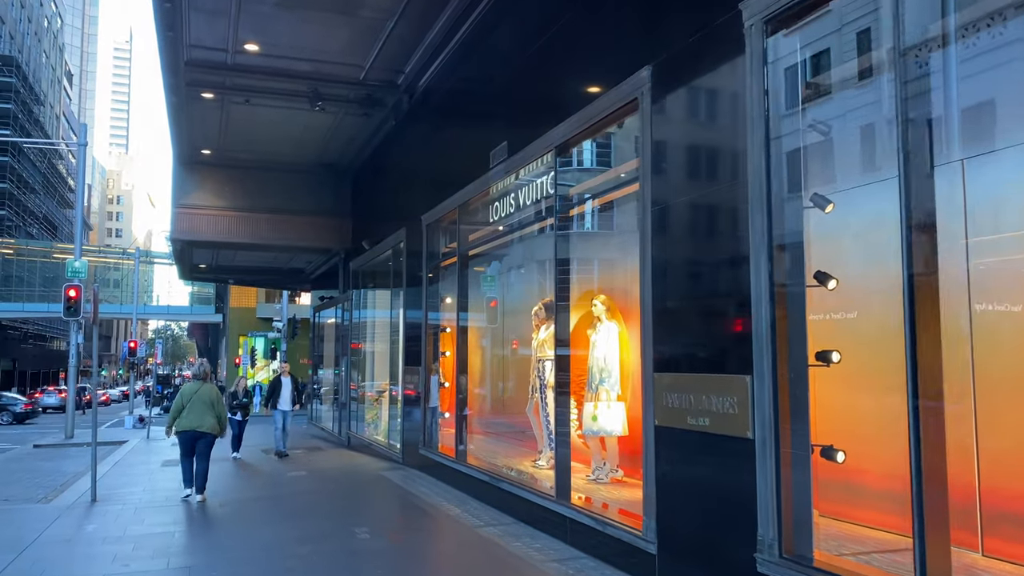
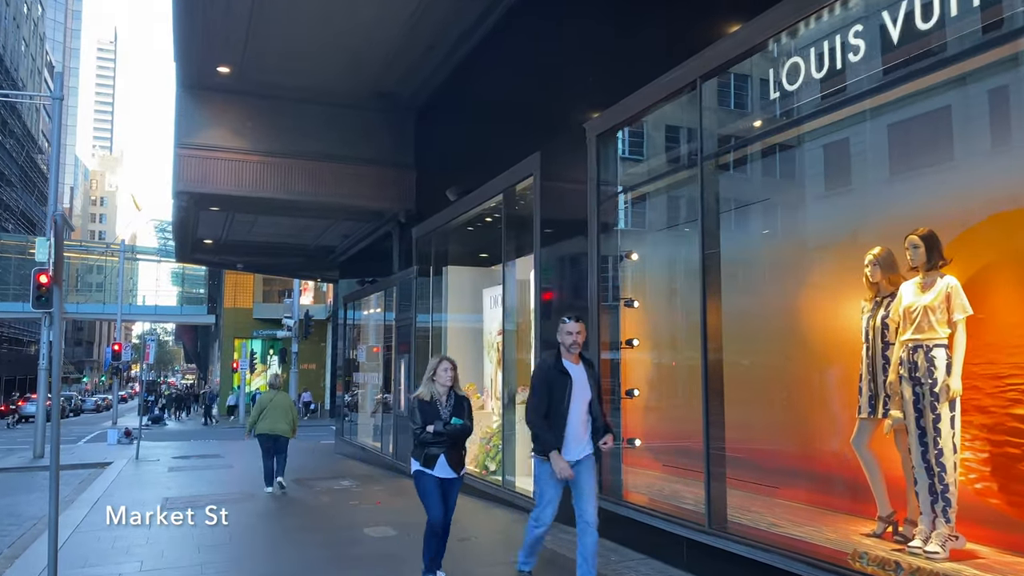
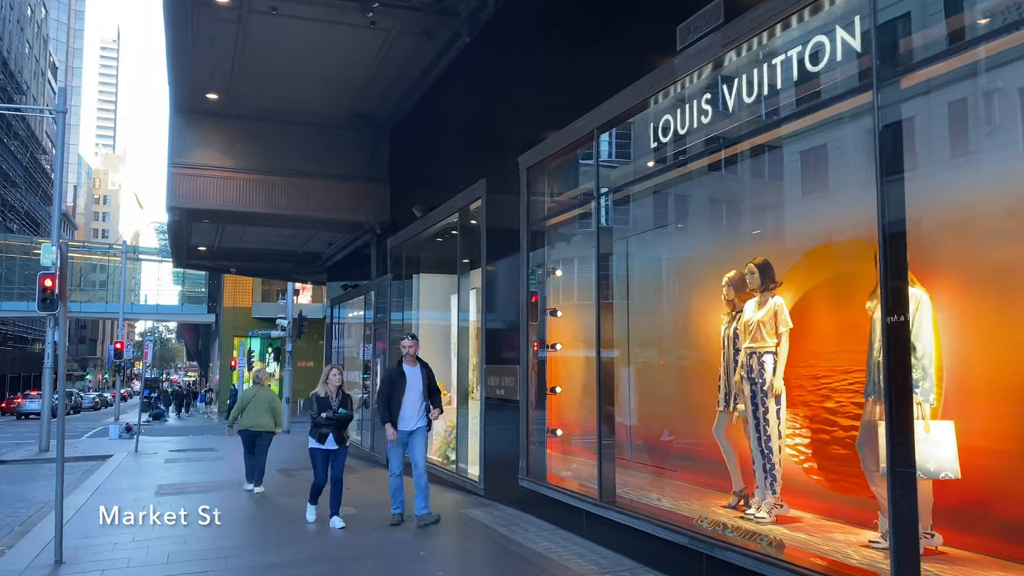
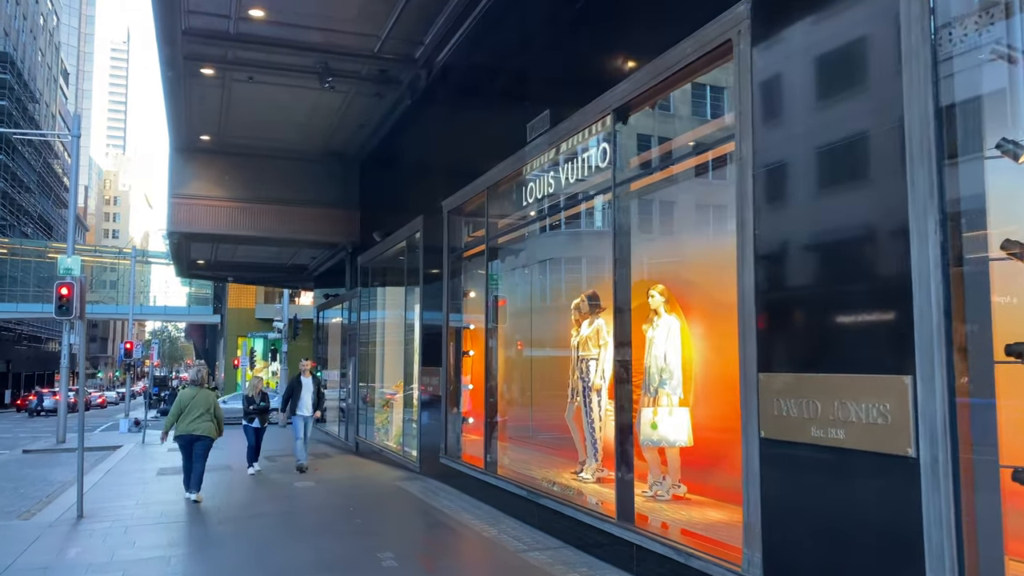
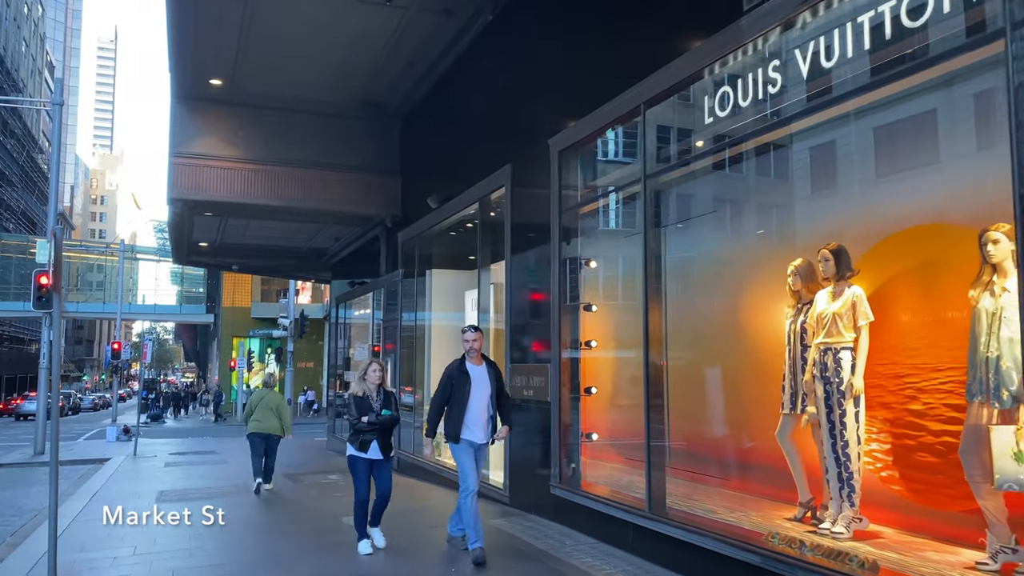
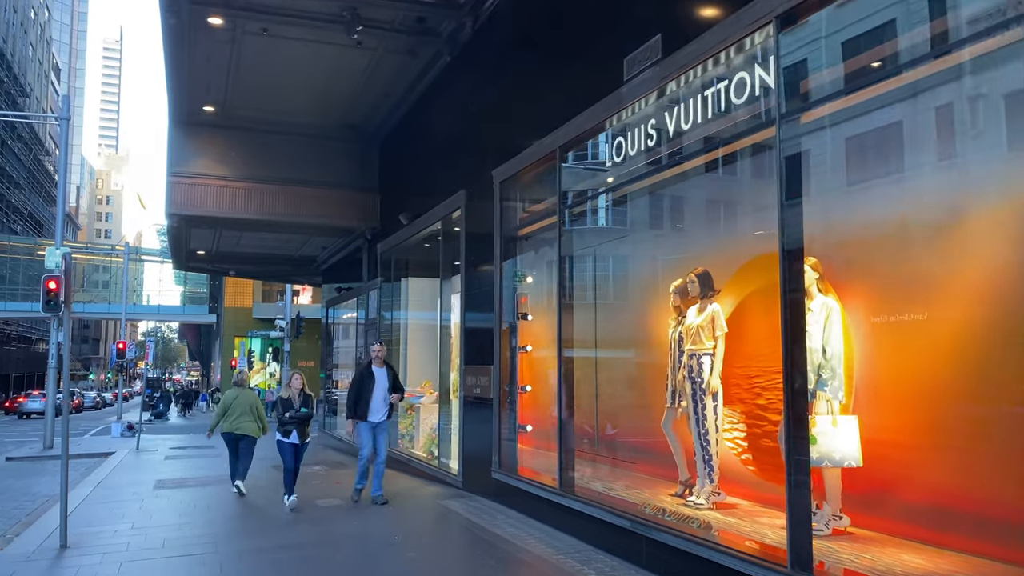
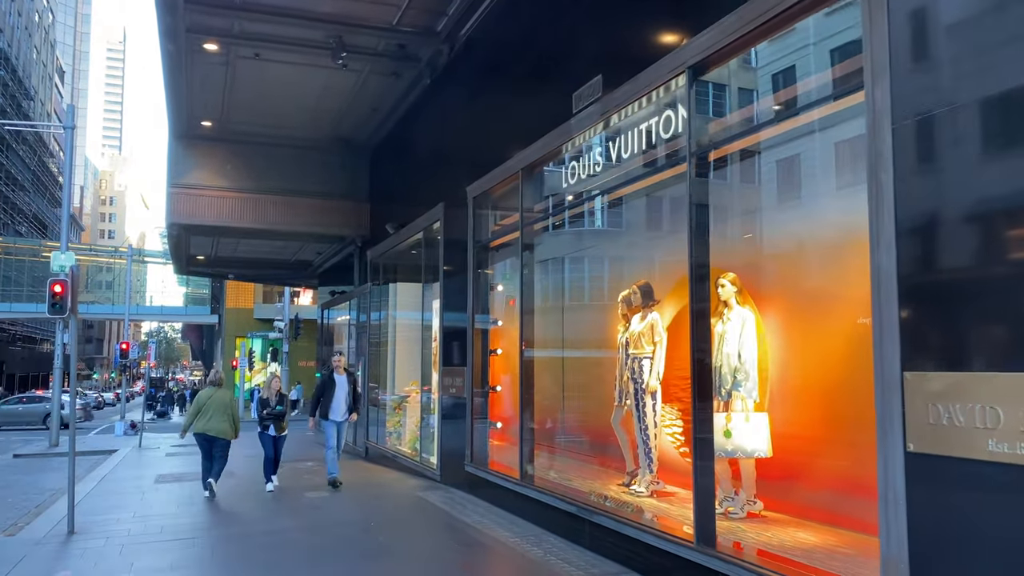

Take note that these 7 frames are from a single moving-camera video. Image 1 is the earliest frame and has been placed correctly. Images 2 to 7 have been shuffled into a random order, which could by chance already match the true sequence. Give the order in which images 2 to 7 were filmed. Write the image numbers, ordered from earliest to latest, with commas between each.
4, 7, 6, 3, 5, 2
